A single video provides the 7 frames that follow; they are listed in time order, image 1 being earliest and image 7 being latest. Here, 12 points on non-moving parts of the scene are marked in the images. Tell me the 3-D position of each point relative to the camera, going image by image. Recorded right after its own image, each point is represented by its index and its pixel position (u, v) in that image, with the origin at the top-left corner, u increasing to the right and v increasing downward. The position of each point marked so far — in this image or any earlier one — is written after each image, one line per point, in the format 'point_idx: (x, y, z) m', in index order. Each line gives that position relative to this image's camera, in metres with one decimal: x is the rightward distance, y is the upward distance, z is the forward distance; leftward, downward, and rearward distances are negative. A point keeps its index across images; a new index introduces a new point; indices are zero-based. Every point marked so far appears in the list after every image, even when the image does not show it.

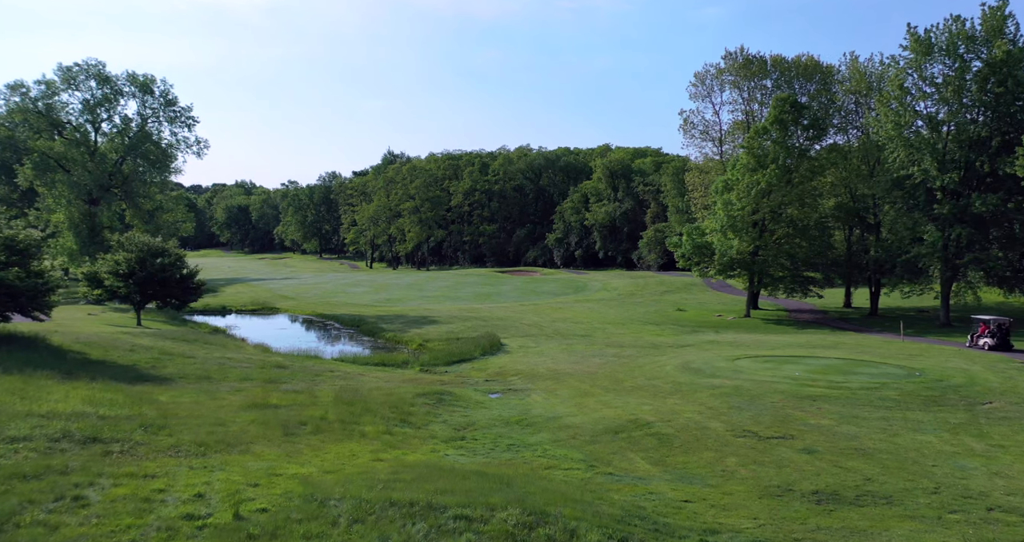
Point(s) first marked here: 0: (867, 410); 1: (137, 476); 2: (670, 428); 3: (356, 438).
0: (+8.3, -3.2, +19.1) m
1: (-6.2, -3.4, +13.5) m
2: (+3.6, -3.6, +18.8) m
3: (-3.4, -3.7, +18.1) m
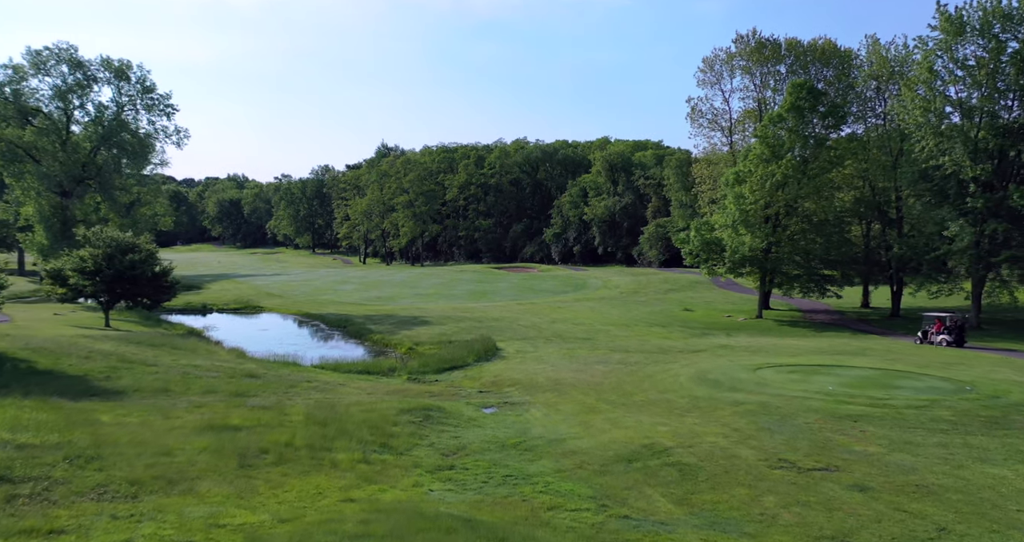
0: (+8.2, -3.3, +16.5) m
1: (-6.2, -3.4, +10.8) m
2: (+3.5, -3.6, +16.1) m
3: (-3.5, -3.7, +15.4) m
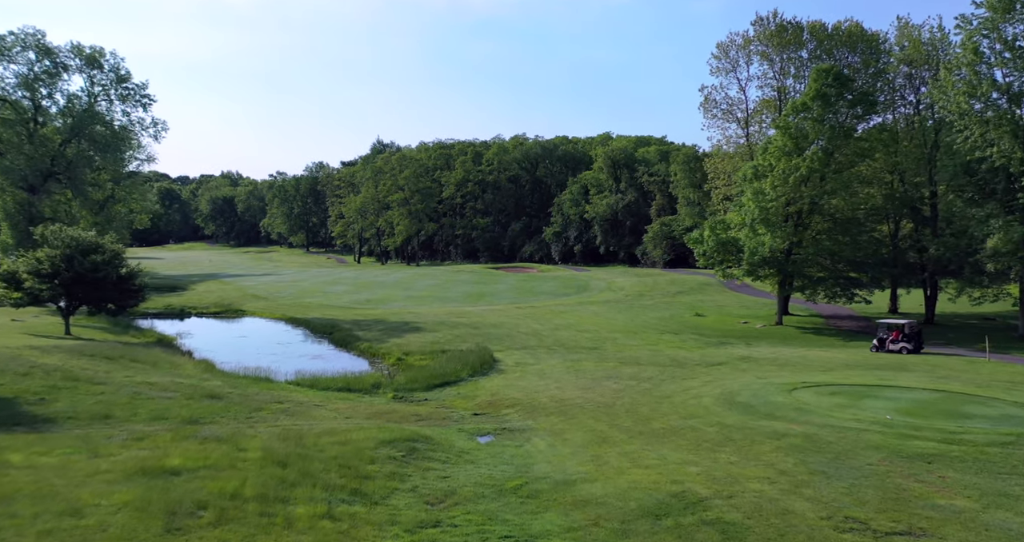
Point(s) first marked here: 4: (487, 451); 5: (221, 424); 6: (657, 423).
0: (+8.2, -3.4, +13.4) m
1: (-6.2, -3.6, +7.6) m
2: (+3.5, -3.8, +13.0) m
3: (-3.5, -3.9, +12.2) m
4: (-0.5, -4.0, +18.1) m
5: (-6.7, -3.5, +18.8) m
6: (+3.4, -3.6, +19.3) m
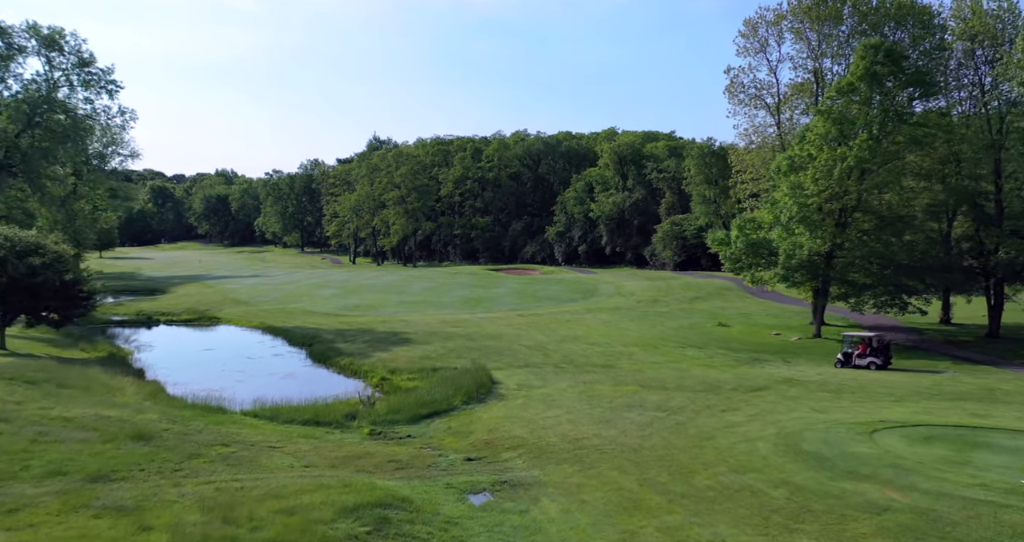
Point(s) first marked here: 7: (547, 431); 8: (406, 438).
0: (+8.2, -3.7, +9.0) m
1: (-6.2, -3.8, +3.2) m
2: (+3.6, -4.0, +8.6) m
3: (-3.5, -4.1, +7.8) m
4: (-0.5, -4.2, +13.7) m
5: (-6.6, -3.7, +14.4) m
6: (+3.4, -3.8, +14.9) m
7: (+0.8, -3.8, +19.7) m
8: (-2.5, -4.0, +19.8) m
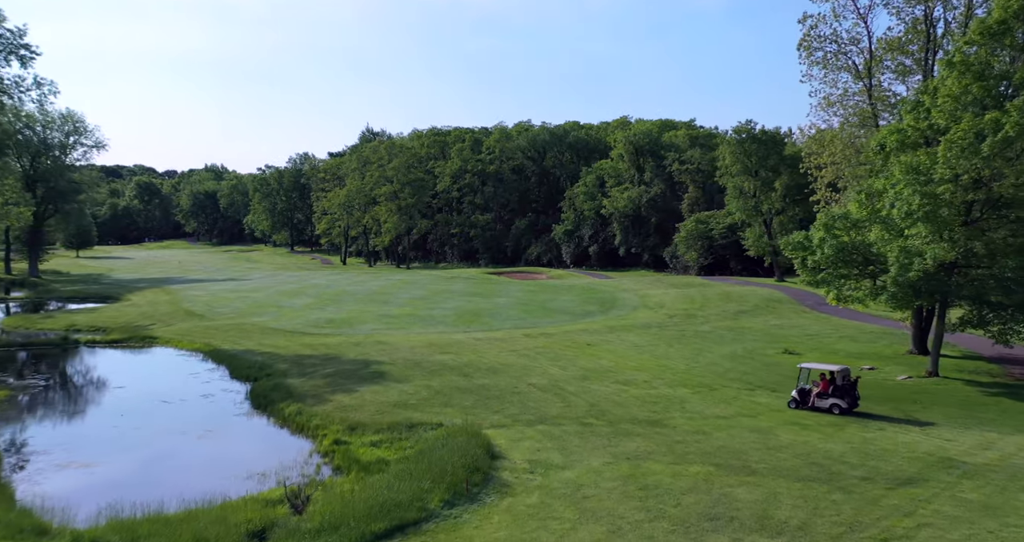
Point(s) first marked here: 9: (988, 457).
0: (+8.4, -4.1, +0.5) m
1: (-6.0, -4.3, -5.2) m
2: (+3.7, -4.5, +0.1) m
3: (-3.3, -4.5, -0.7) m
4: (-0.3, -4.6, +5.3) m
5: (-6.5, -4.2, +6.0) m
6: (+3.6, -4.2, +6.4) m
7: (+1.0, -4.2, +11.2) m
8: (-2.3, -4.4, +11.3) m
9: (+9.2, -3.6, +15.8) m
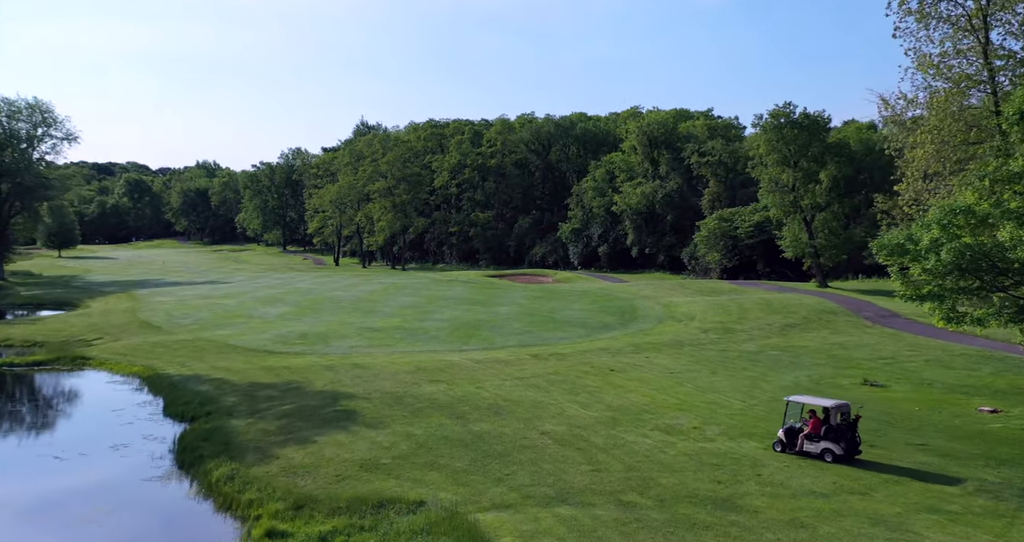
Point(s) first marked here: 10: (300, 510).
0: (+8.5, -4.4, -5.6) m
1: (-5.9, -4.6, -11.3) m
2: (+3.9, -4.8, -6.0) m
3: (-3.2, -4.9, -6.7) m
4: (-0.2, -4.9, -0.8) m
5: (-6.3, -4.5, -0.1) m
6: (+3.7, -4.5, +0.3) m
7: (+1.2, -4.5, +5.1) m
8: (-2.2, -4.7, +5.2) m
9: (+9.4, -3.9, +9.7) m
10: (-4.0, -4.3, +15.0) m
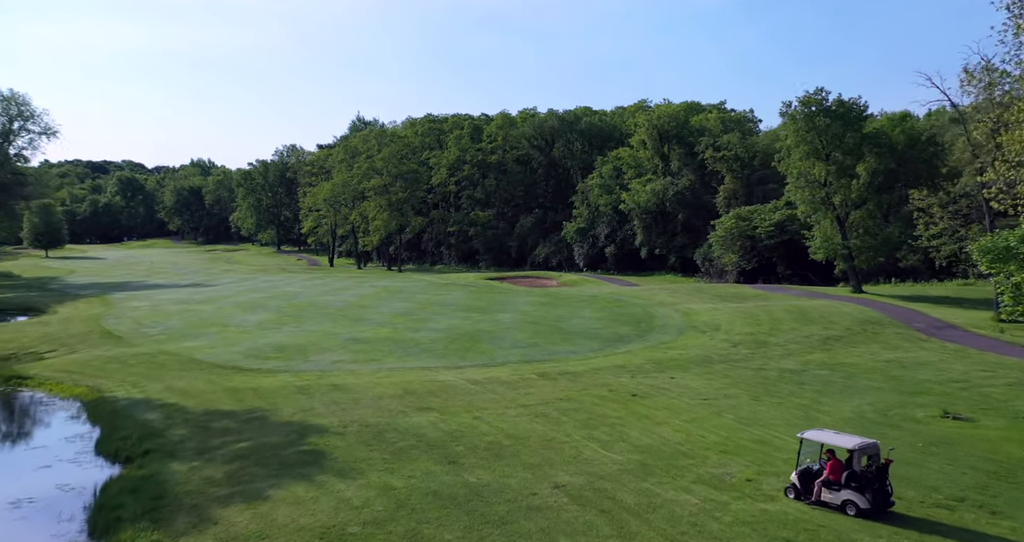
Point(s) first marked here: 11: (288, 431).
0: (+8.6, -4.7, -9.6) m
1: (-5.8, -4.8, -15.3) m
2: (+3.9, -5.0, -10.0) m
3: (-3.1, -5.1, -10.7) m
4: (-0.1, -5.1, -4.8) m
5: (-6.3, -4.7, -4.1) m
6: (+3.8, -4.7, -3.7) m
7: (+1.2, -4.7, +1.1) m
8: (-2.1, -4.9, +1.2) m
9: (+9.5, -4.1, +5.7) m
10: (-3.9, -4.5, +11.0) m
11: (-5.3, -3.8, +19.3) m
